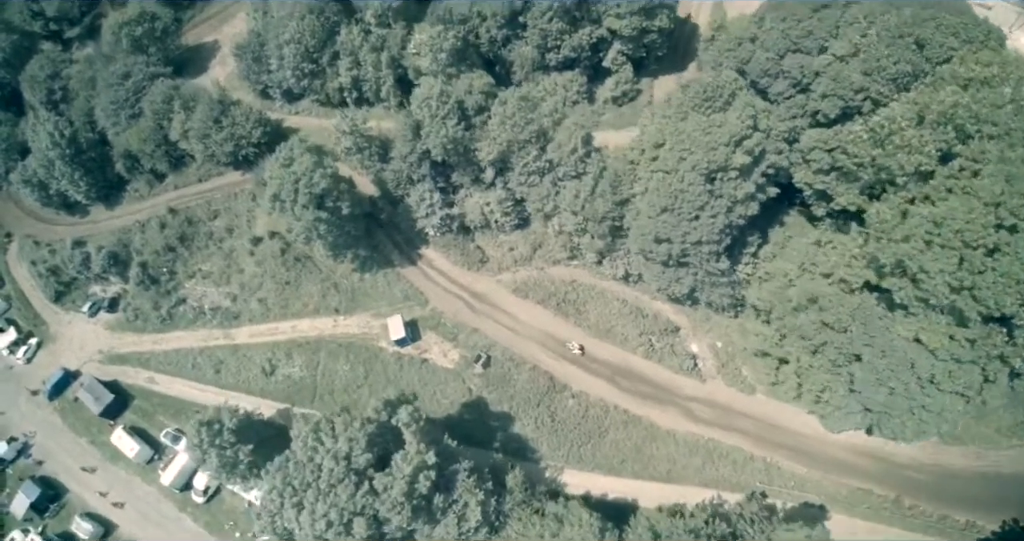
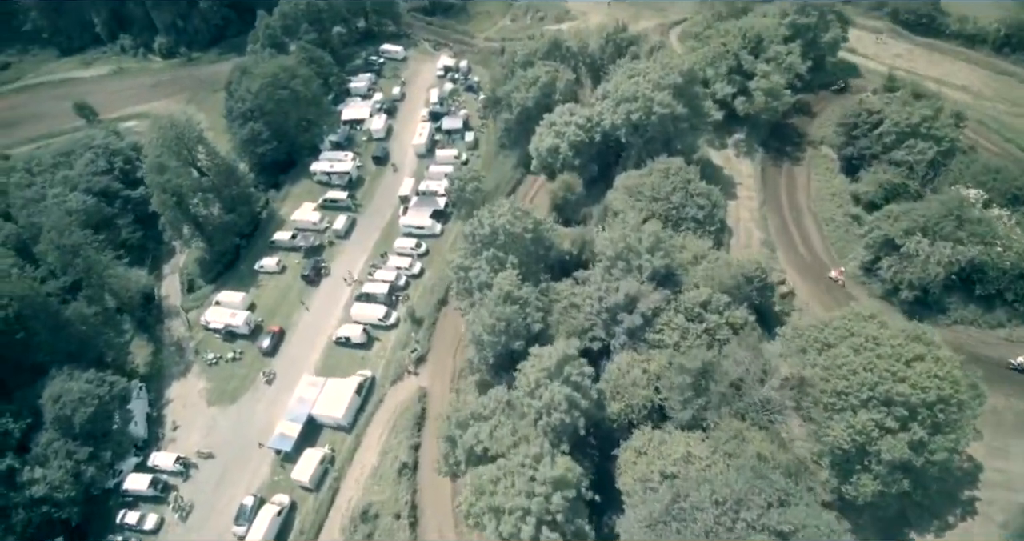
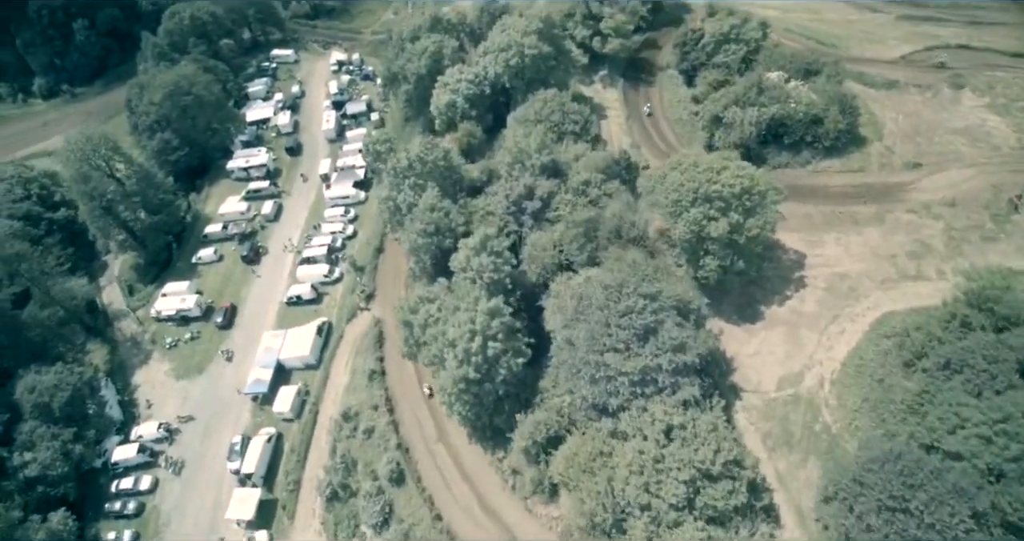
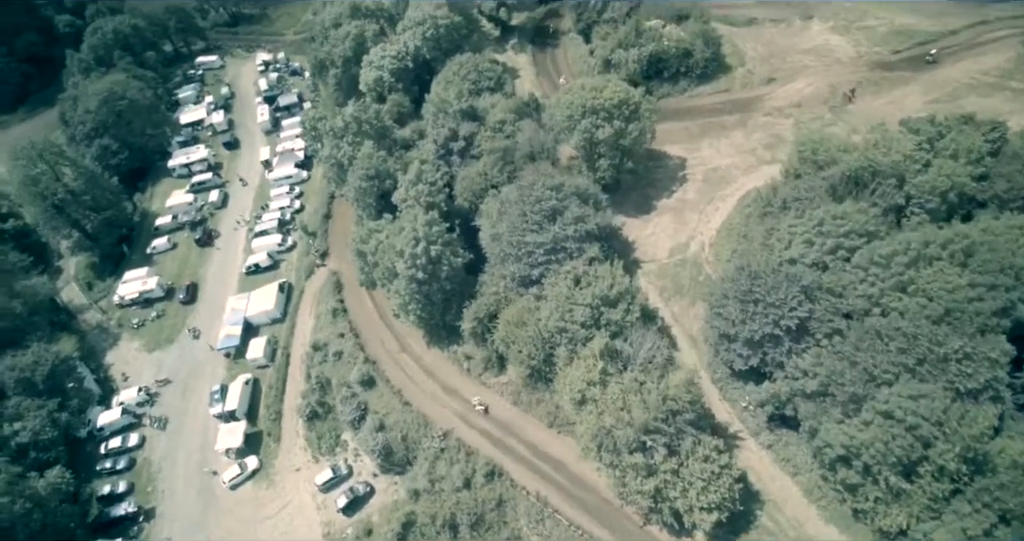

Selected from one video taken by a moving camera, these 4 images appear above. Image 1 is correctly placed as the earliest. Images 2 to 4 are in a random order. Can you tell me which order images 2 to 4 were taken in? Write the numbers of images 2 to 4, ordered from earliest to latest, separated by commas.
4, 3, 2
